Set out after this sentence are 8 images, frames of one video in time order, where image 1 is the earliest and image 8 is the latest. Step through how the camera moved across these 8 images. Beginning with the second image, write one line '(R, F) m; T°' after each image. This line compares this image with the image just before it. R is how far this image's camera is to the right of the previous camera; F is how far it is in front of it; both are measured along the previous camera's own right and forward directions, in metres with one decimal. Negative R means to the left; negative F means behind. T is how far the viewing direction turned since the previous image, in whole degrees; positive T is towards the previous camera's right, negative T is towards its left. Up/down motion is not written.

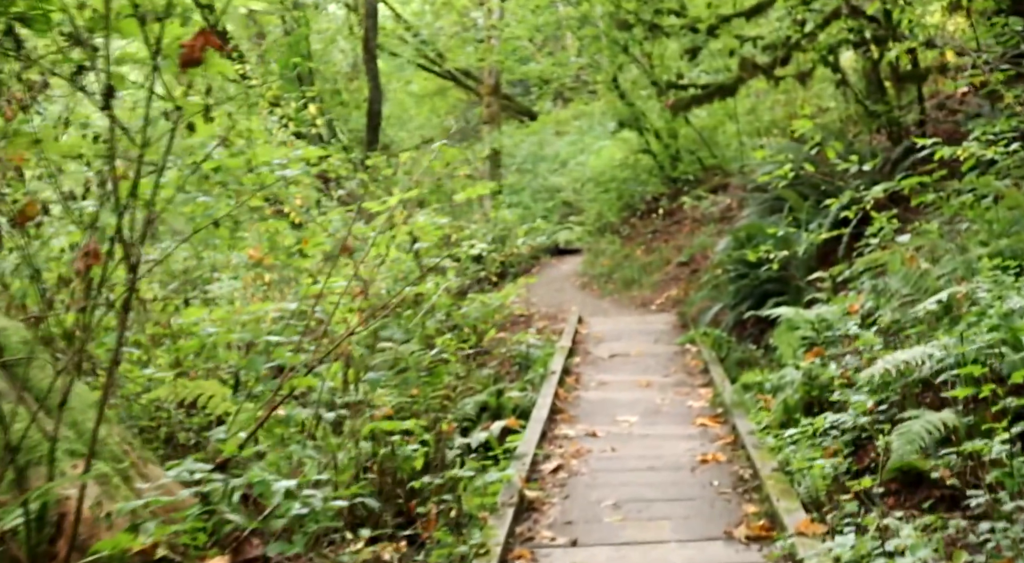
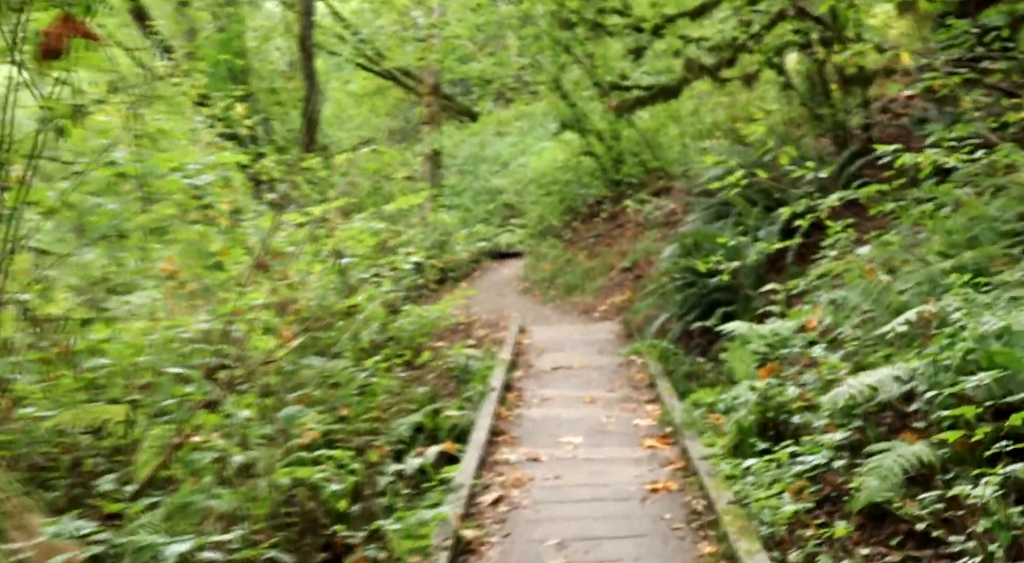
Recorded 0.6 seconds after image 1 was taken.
(0.0, +0.5) m; +3°
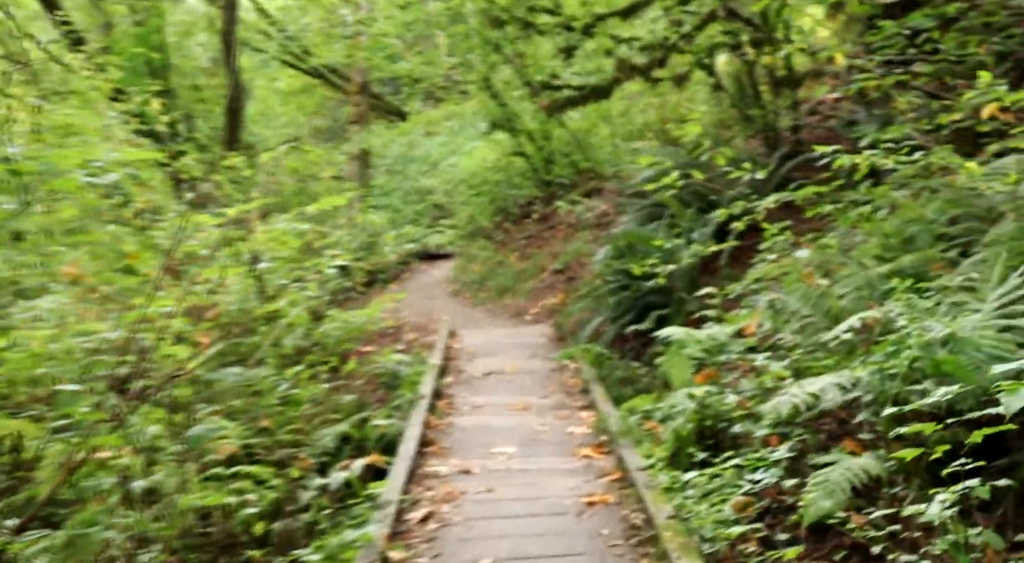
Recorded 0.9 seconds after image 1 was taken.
(0.0, +0.3) m; +4°
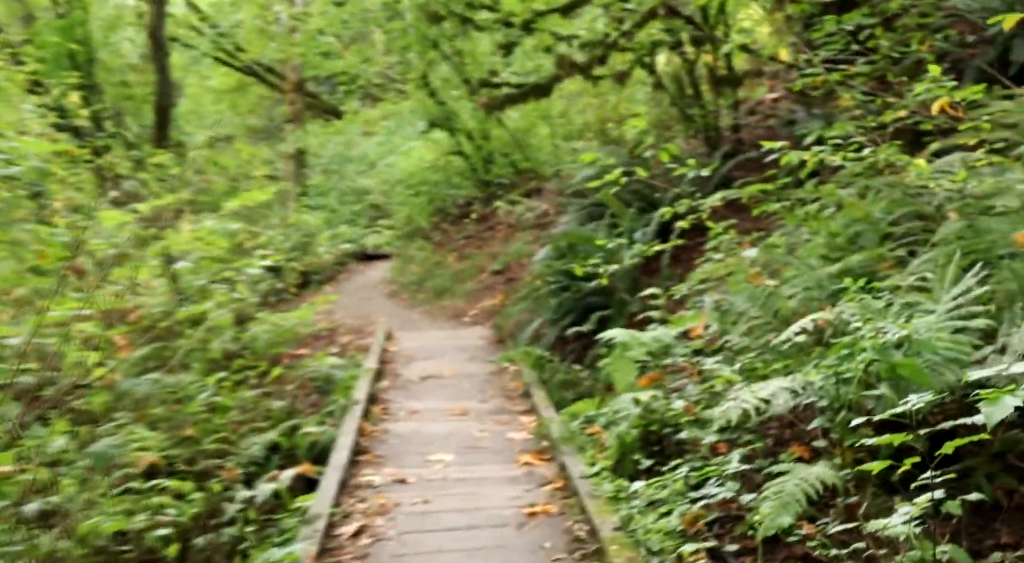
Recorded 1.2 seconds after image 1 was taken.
(0.0, +0.3) m; +3°
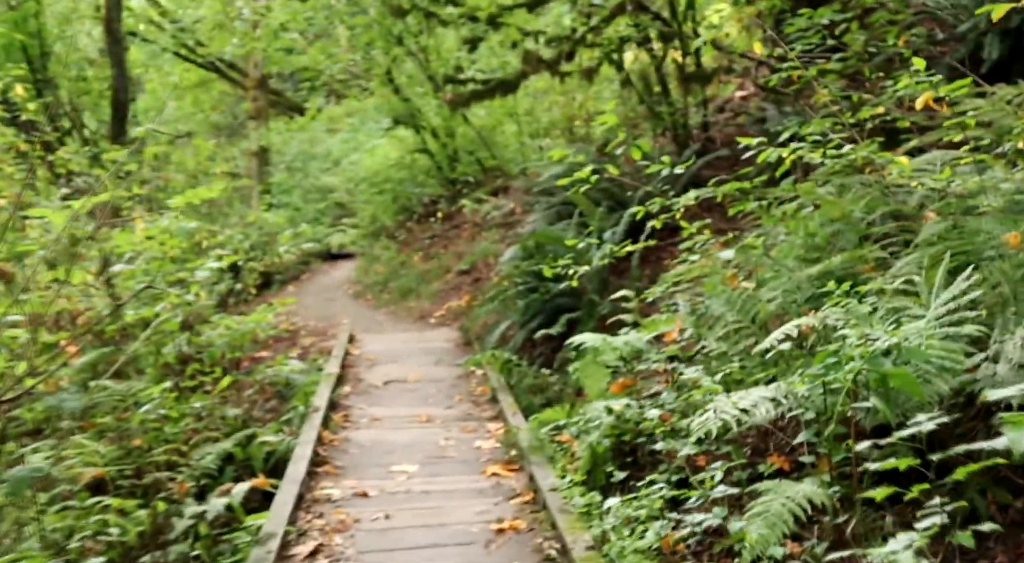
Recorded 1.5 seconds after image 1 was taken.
(0.0, +0.3) m; +2°
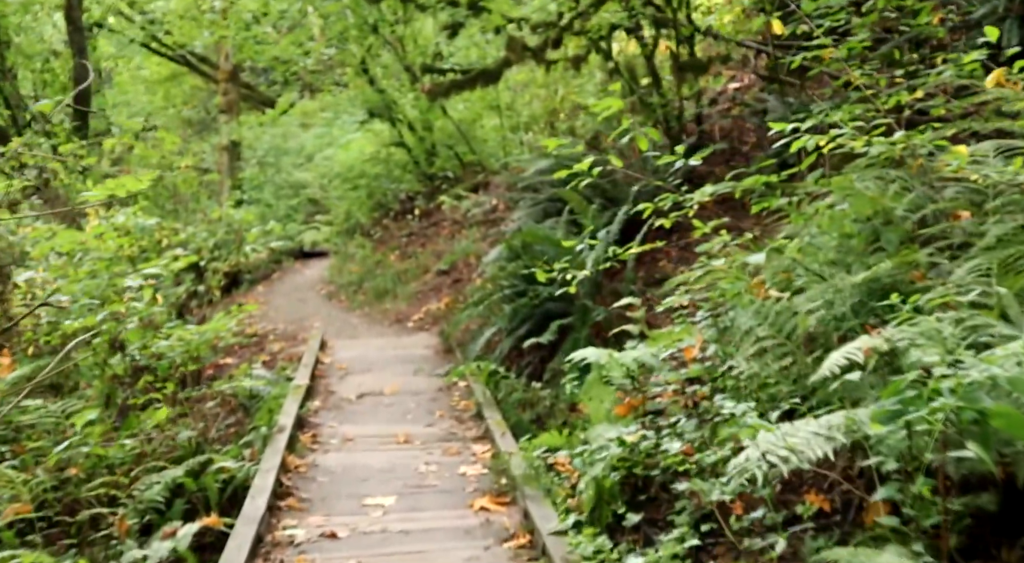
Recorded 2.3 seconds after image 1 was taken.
(-0.1, +0.8) m; +1°
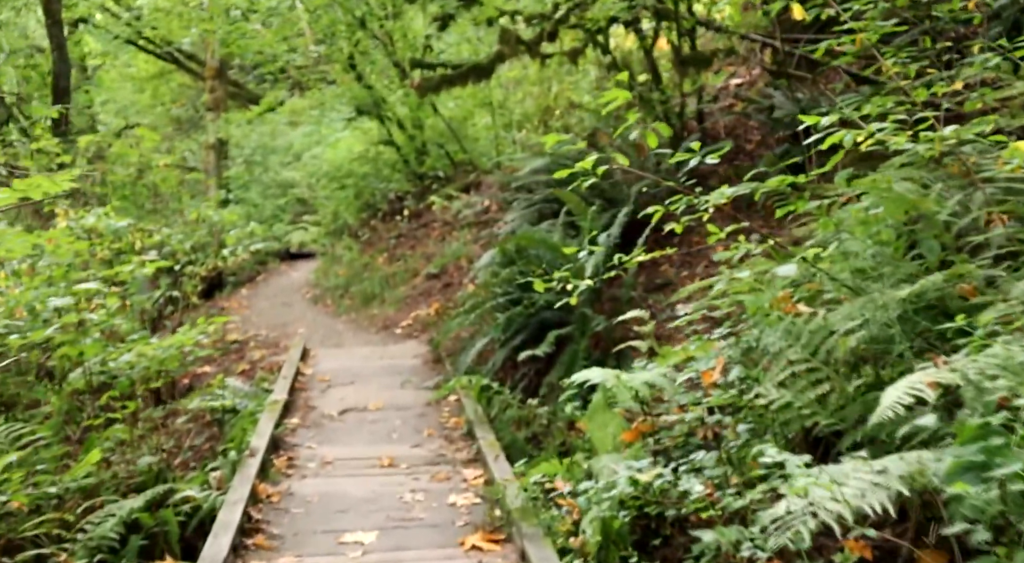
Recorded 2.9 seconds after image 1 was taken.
(0.0, +0.6) m; 0°
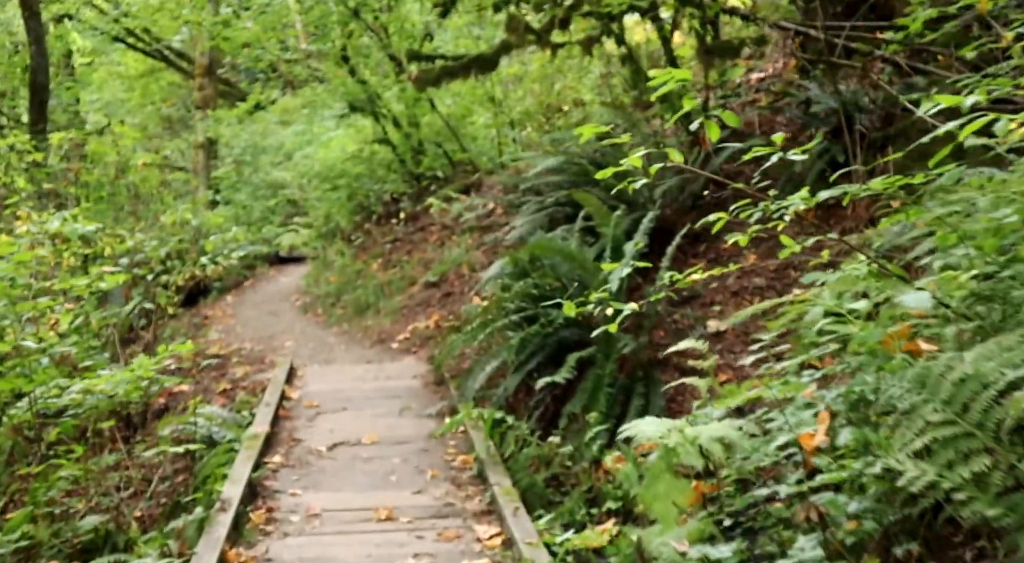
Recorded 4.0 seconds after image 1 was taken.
(-0.1, +1.0) m; 0°
